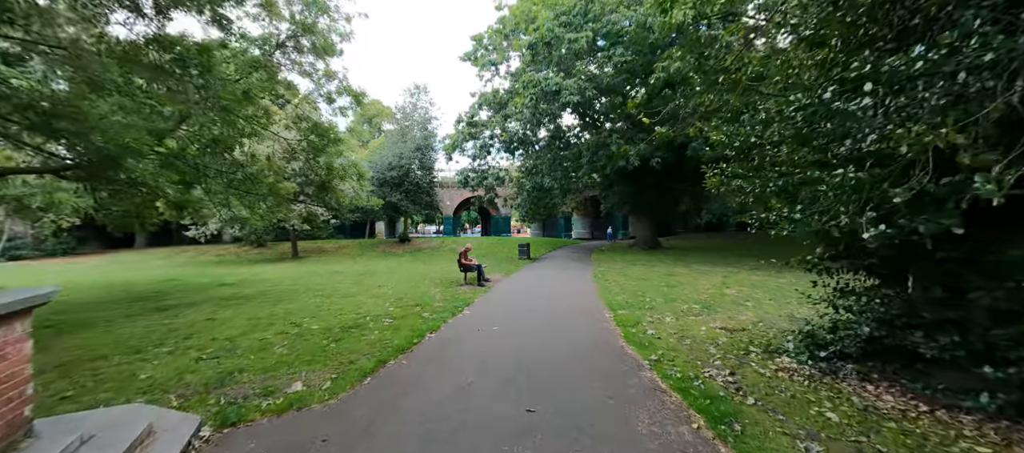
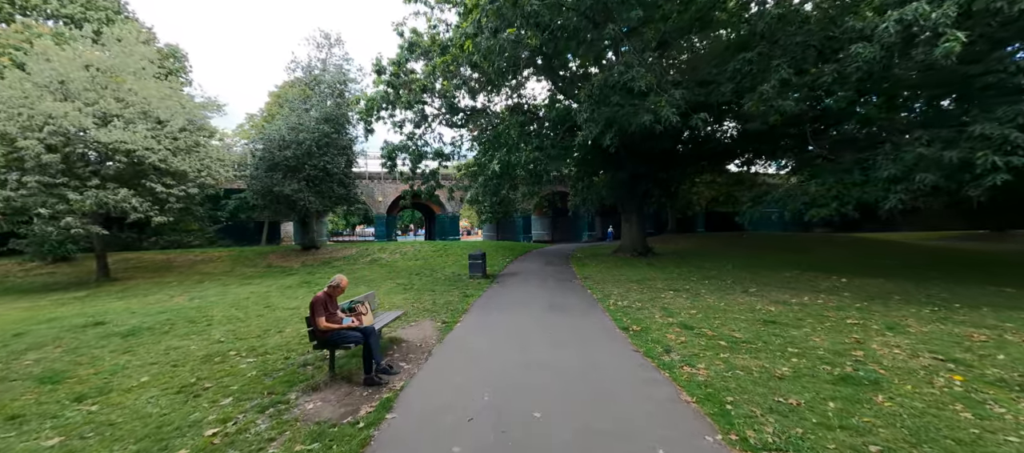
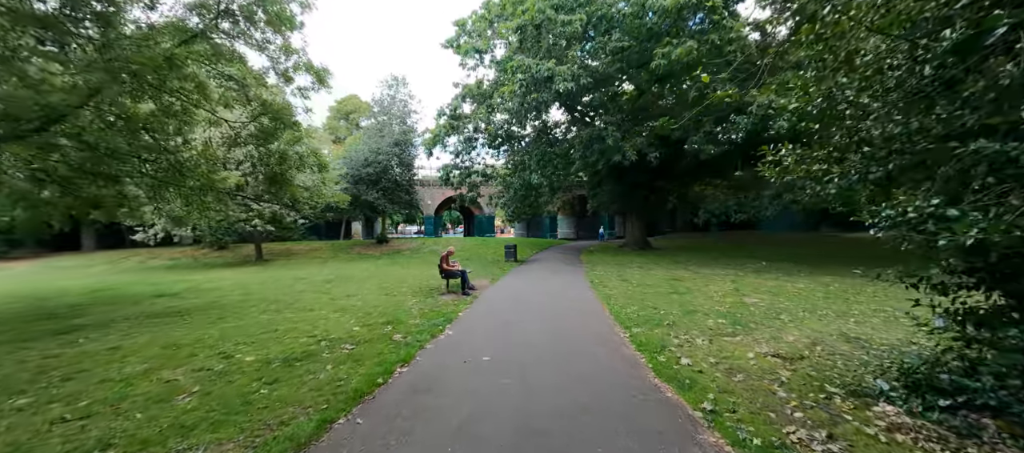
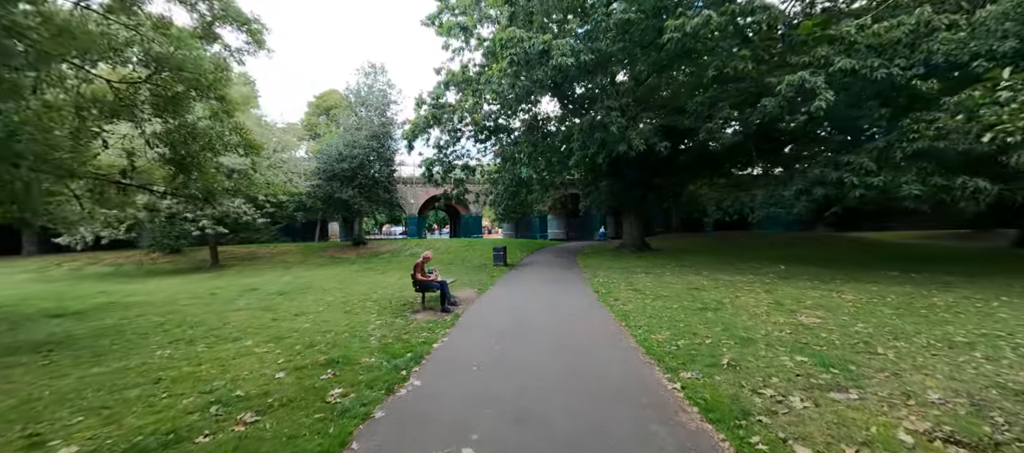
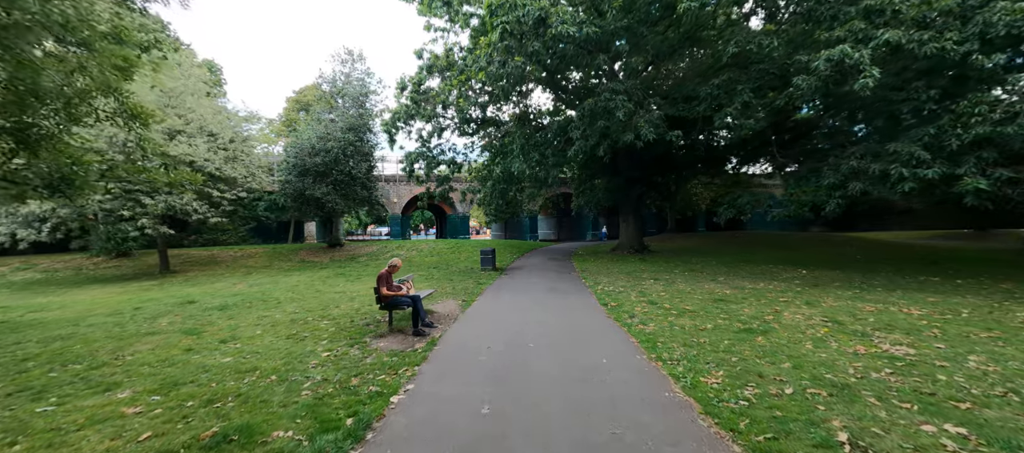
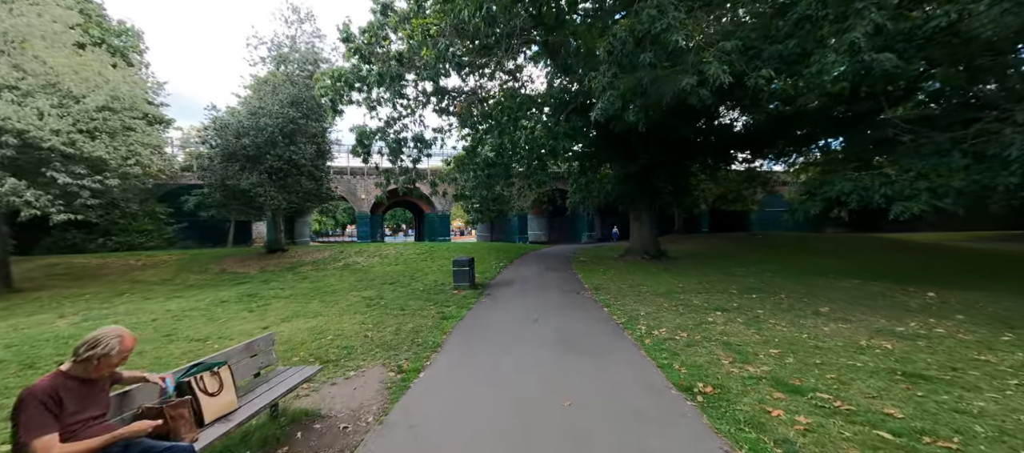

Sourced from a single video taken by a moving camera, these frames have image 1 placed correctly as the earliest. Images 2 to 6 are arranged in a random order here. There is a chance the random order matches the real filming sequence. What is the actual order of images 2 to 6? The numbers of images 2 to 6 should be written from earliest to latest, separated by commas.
3, 4, 5, 2, 6
